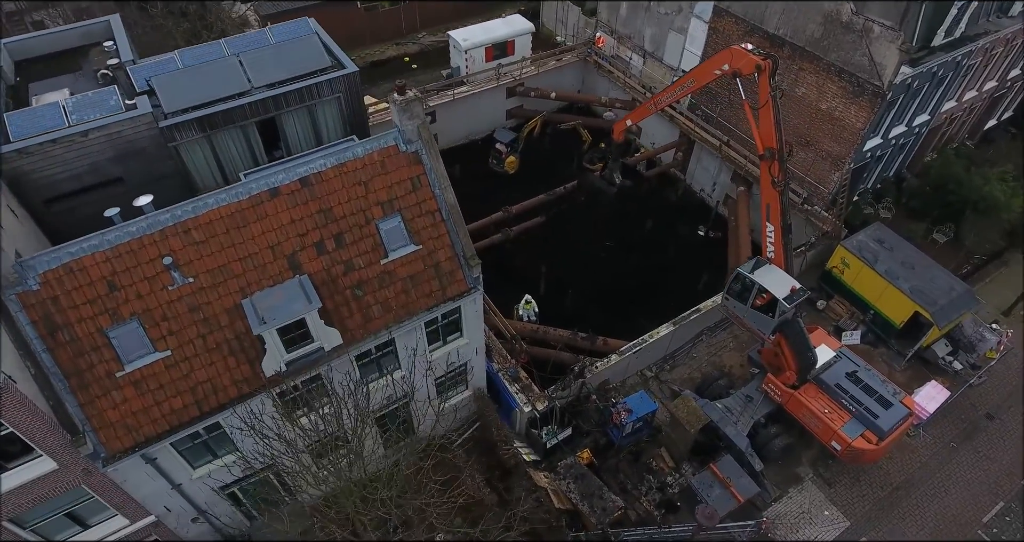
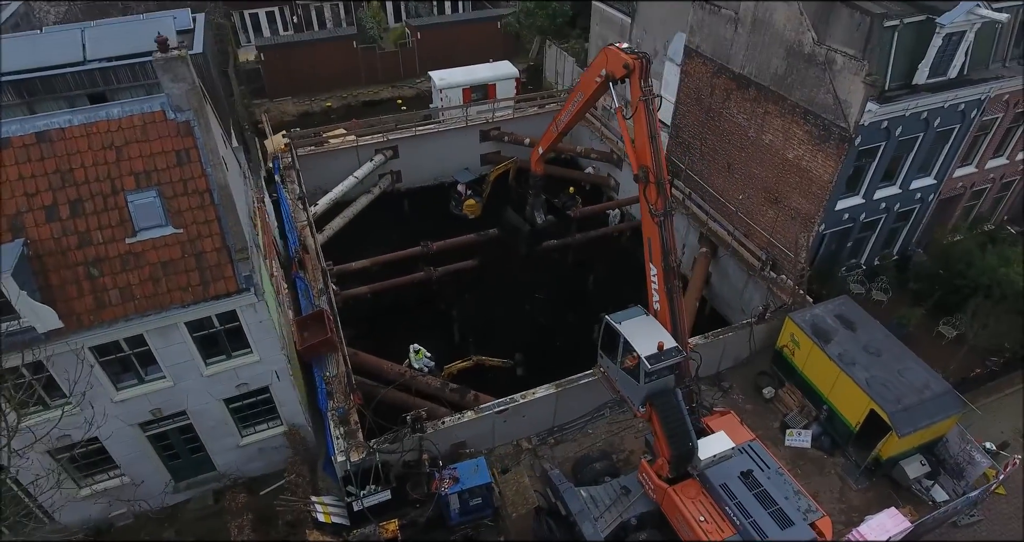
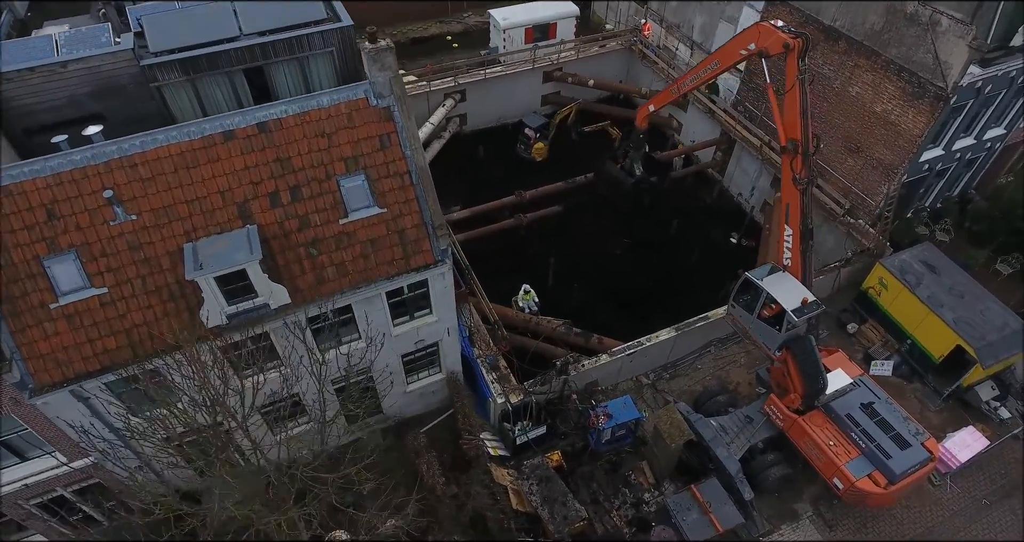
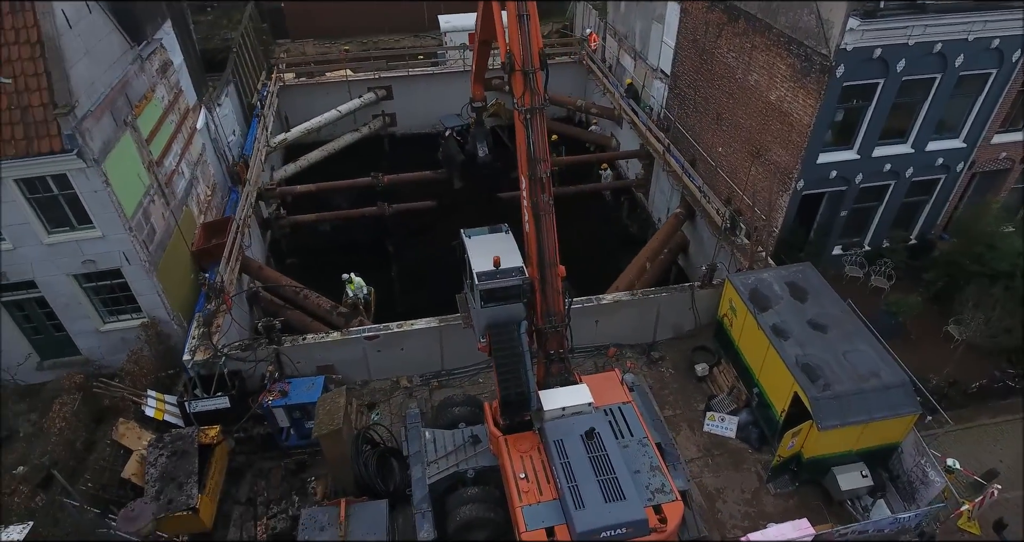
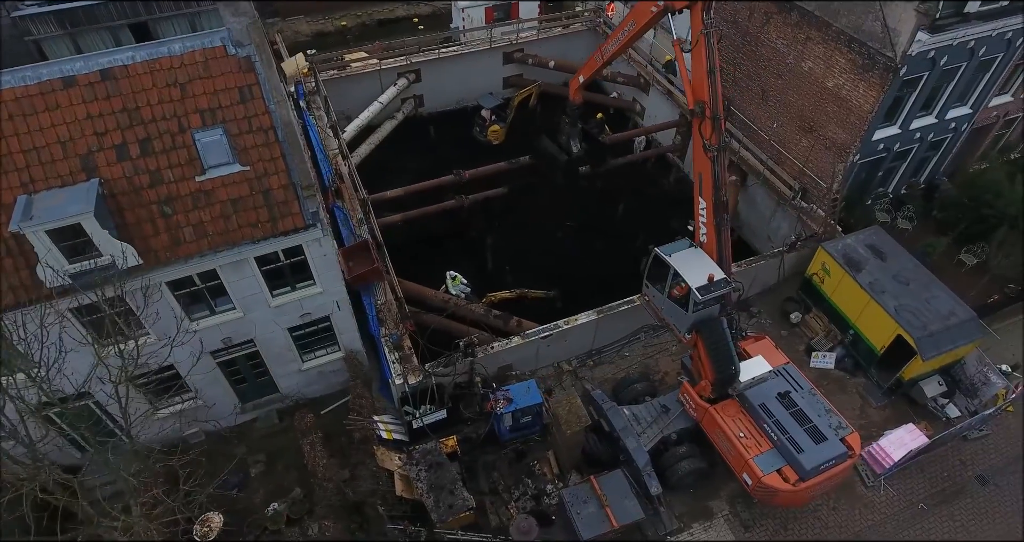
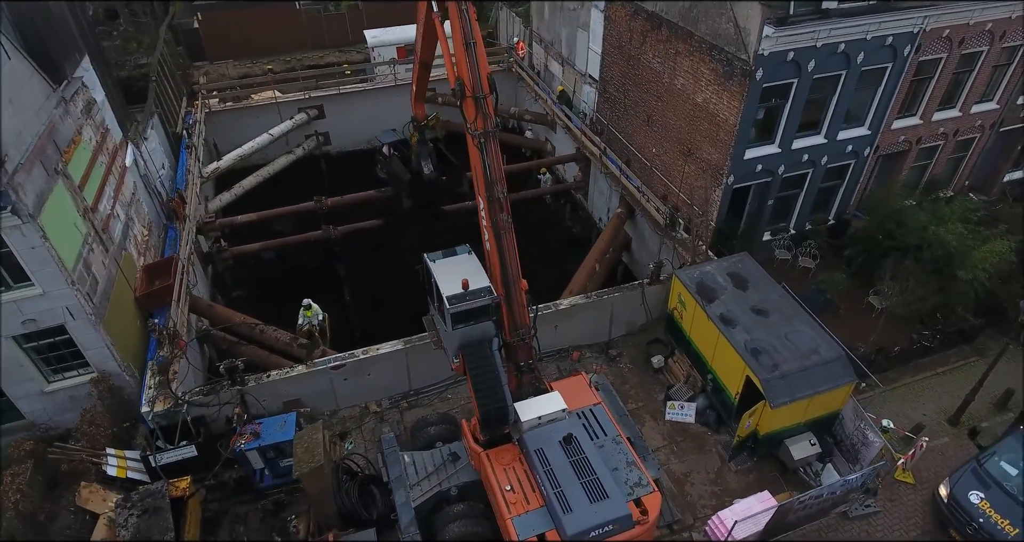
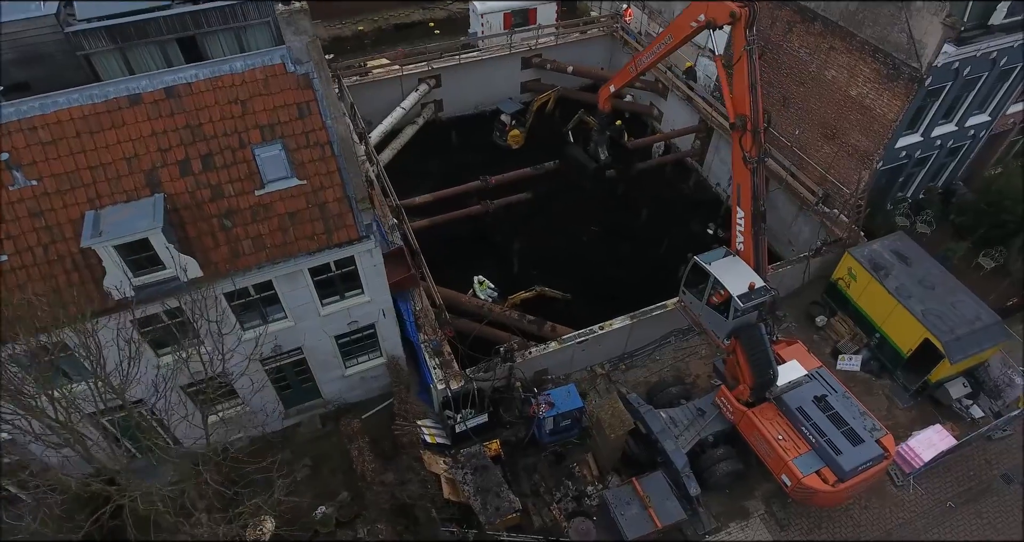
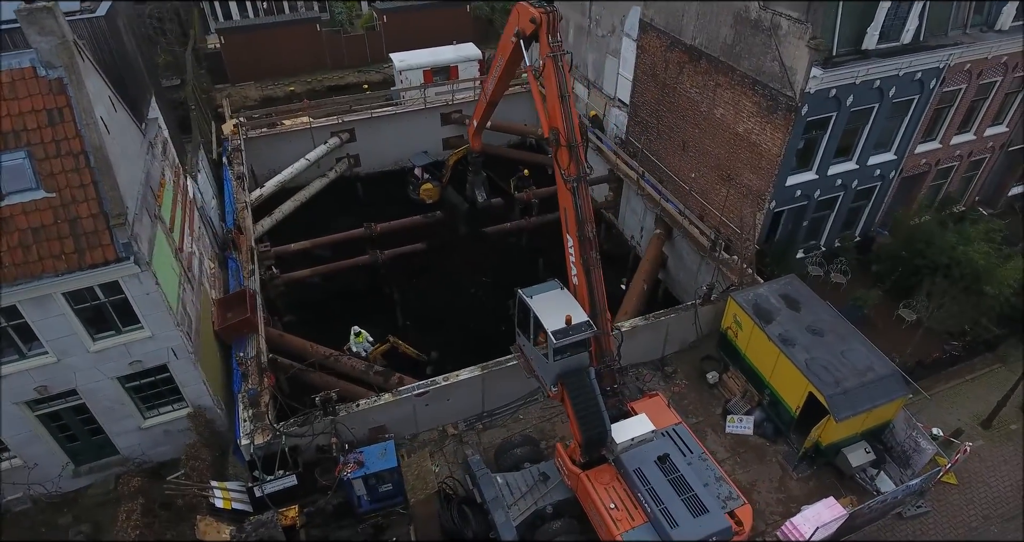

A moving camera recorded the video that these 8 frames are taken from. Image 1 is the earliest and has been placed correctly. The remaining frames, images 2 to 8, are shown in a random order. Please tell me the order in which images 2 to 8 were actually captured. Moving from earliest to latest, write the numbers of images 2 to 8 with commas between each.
3, 7, 5, 2, 8, 6, 4
